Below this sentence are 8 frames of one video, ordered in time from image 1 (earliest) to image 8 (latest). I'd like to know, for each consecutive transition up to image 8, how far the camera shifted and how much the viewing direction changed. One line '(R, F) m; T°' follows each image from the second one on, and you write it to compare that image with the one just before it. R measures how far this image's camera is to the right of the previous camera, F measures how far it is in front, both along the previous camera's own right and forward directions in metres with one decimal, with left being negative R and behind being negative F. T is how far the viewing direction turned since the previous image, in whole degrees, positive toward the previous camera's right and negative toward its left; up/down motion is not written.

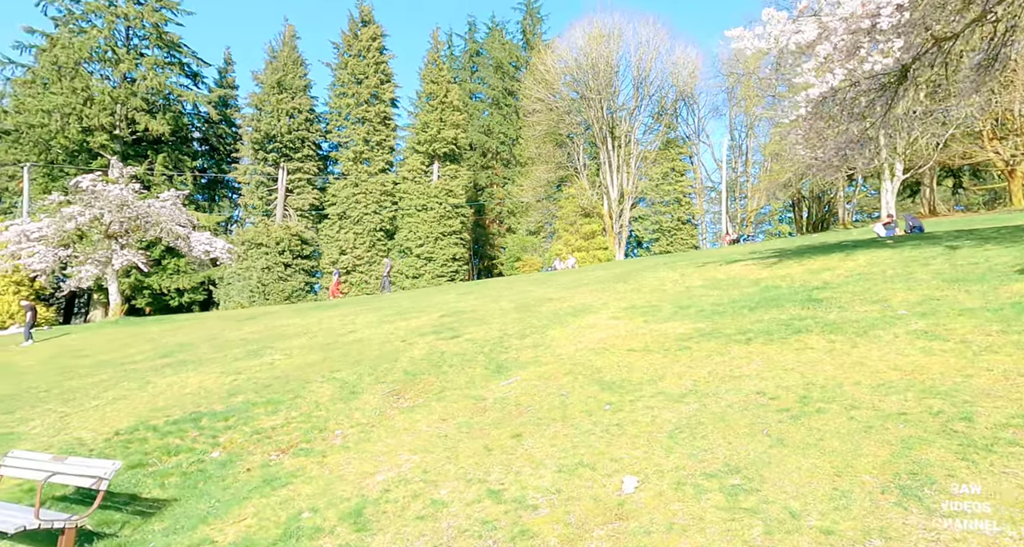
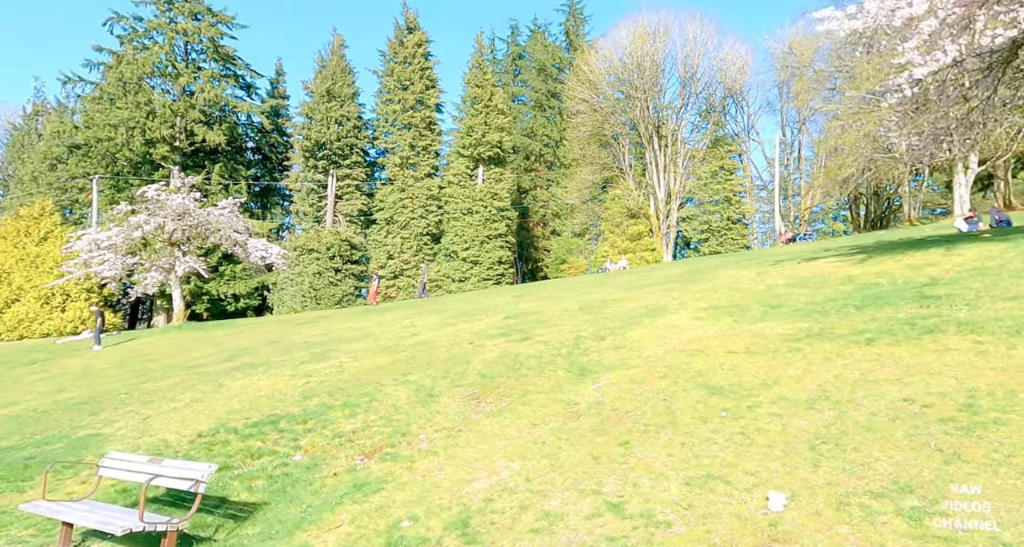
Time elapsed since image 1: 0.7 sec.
(-0.3, +0.1) m; -4°
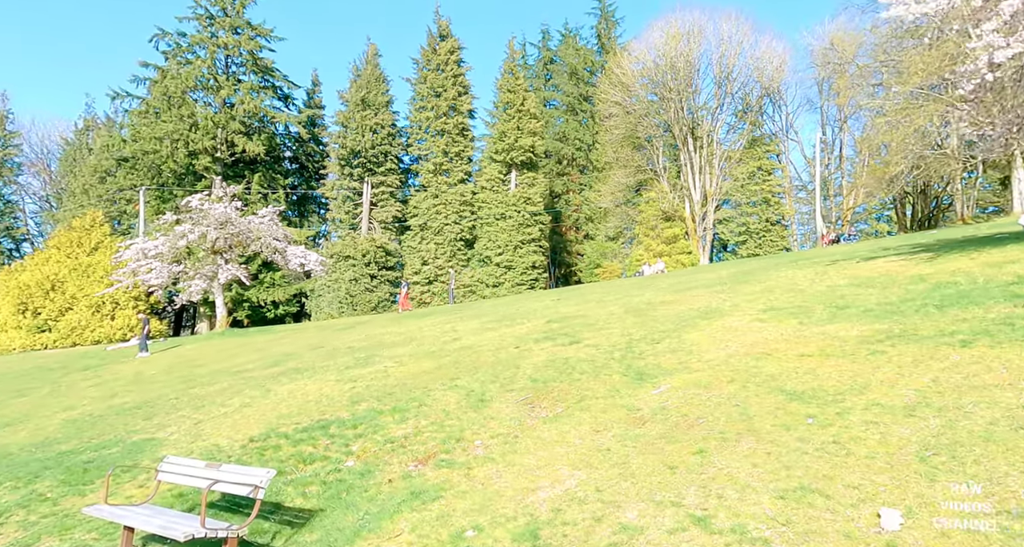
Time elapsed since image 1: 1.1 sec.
(-0.2, +0.1) m; -3°
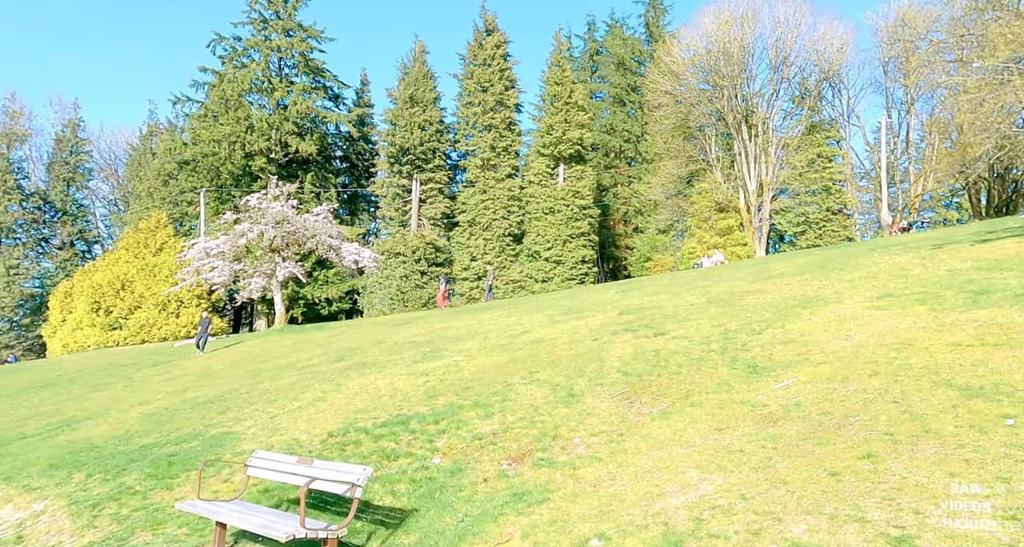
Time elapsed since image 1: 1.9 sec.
(-0.4, +0.3) m; -4°
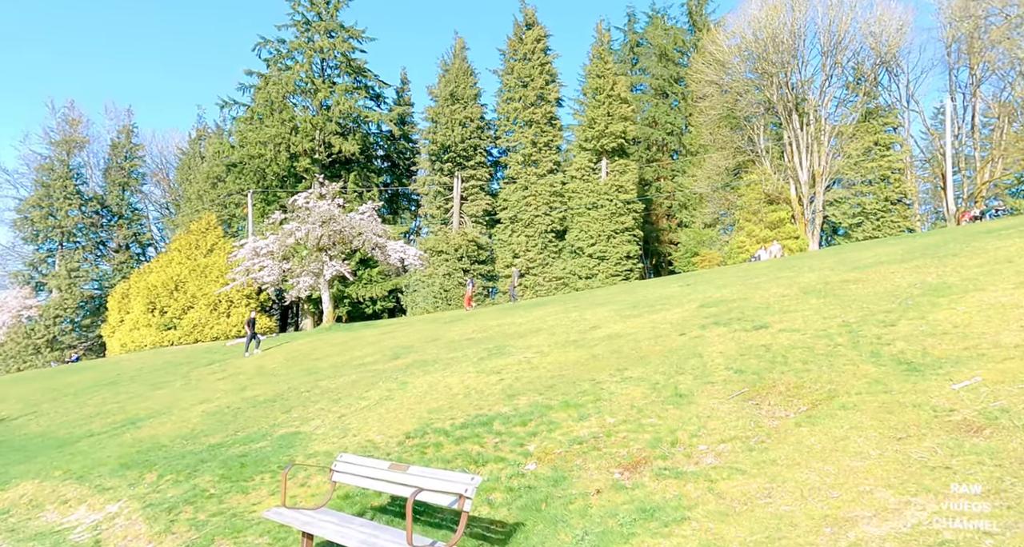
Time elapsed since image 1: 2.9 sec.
(-0.5, +0.5) m; -3°
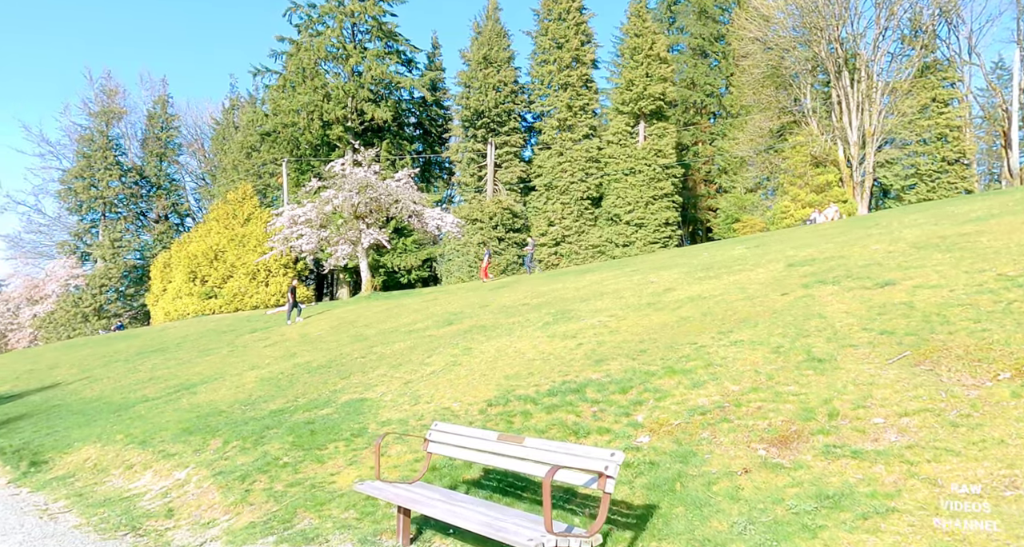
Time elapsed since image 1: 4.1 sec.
(-0.6, +0.6) m; -3°
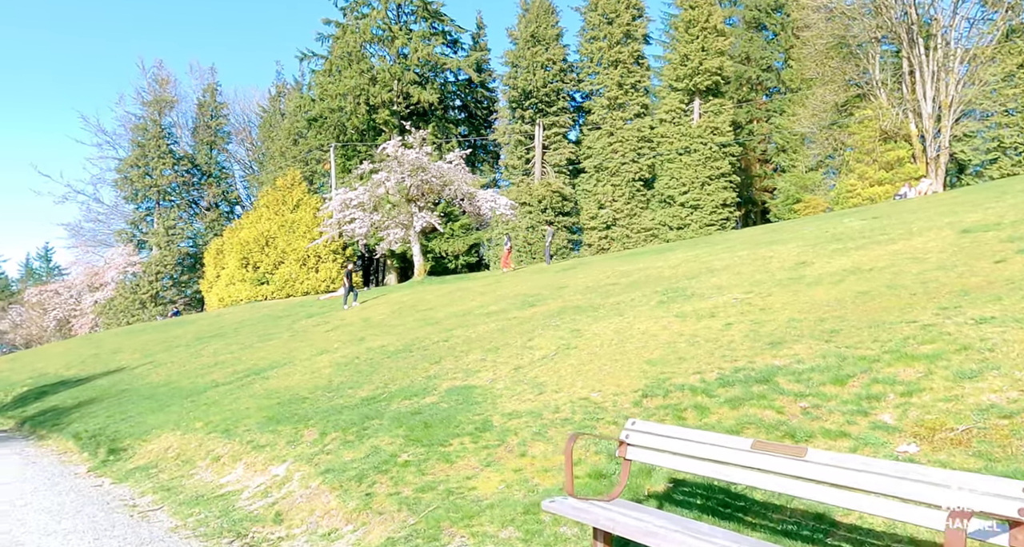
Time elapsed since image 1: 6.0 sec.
(-1.0, +1.1) m; -3°
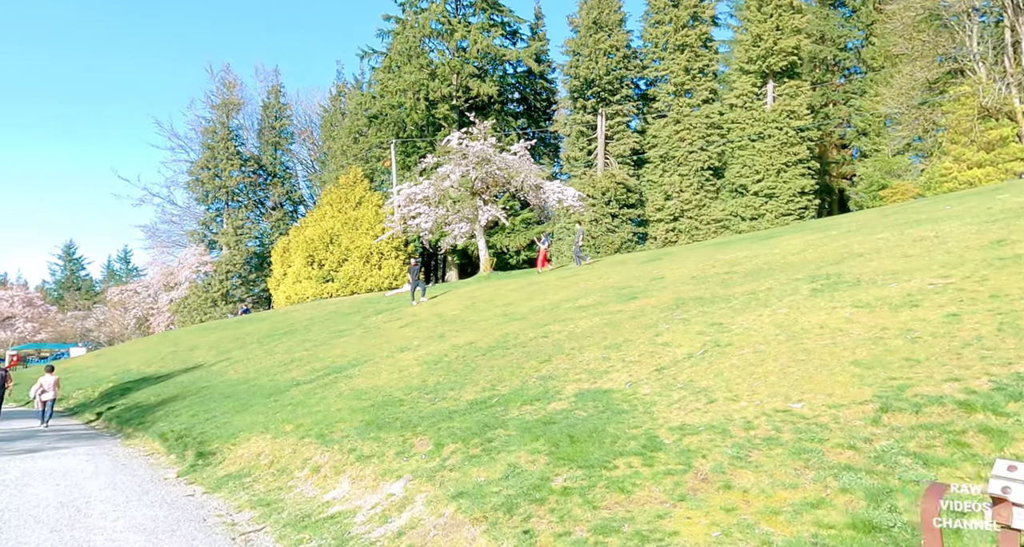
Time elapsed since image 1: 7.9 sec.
(-0.9, +1.3) m; -5°
